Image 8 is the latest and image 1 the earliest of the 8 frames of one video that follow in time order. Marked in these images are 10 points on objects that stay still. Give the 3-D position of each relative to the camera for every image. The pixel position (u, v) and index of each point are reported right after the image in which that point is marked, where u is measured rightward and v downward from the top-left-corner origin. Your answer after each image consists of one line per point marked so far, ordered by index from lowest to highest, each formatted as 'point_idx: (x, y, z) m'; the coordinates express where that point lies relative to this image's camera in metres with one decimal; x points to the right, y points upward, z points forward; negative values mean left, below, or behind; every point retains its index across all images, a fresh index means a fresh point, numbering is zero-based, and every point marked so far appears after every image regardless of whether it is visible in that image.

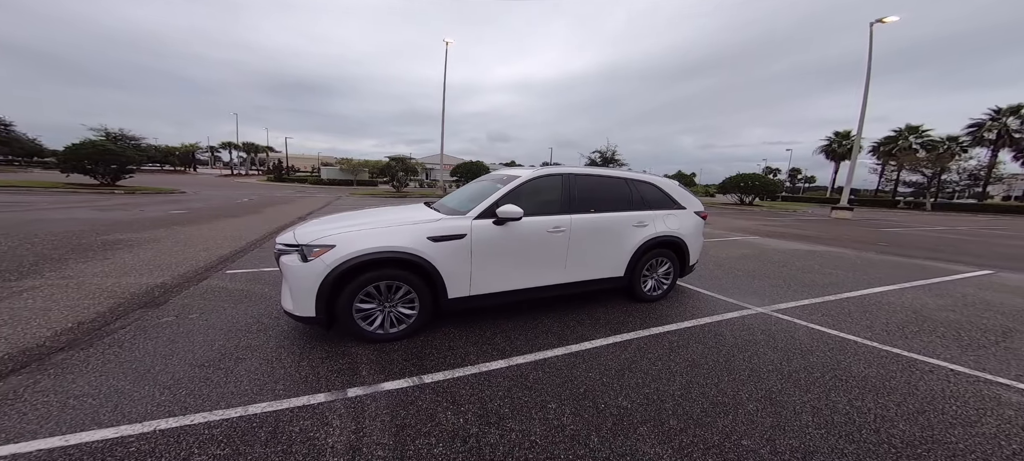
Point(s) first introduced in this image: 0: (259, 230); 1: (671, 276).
0: (-6.1, +0.1, +8.4) m
1: (+1.9, -0.6, +4.2) m
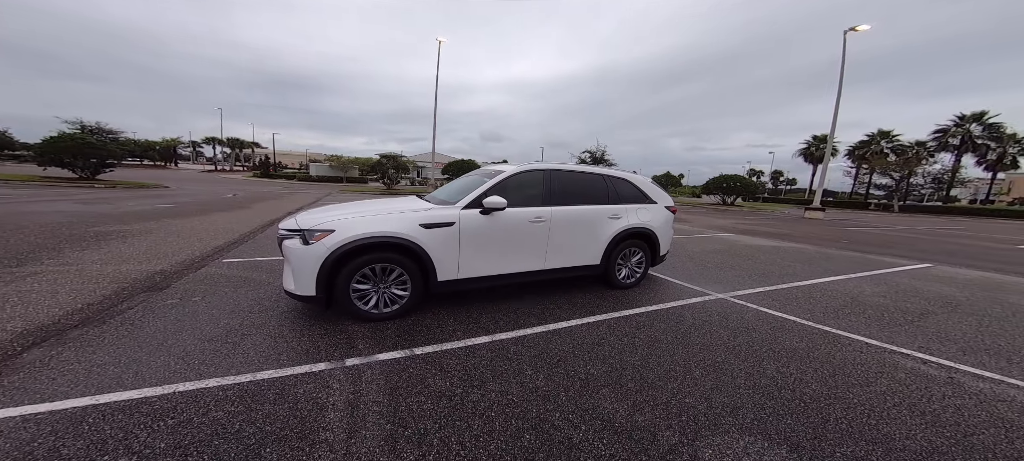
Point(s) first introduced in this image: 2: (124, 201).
0: (-6.4, +0.2, +8.5) m
1: (+1.7, -0.5, +4.6) m
2: (-11.7, +0.9, +10.6) m
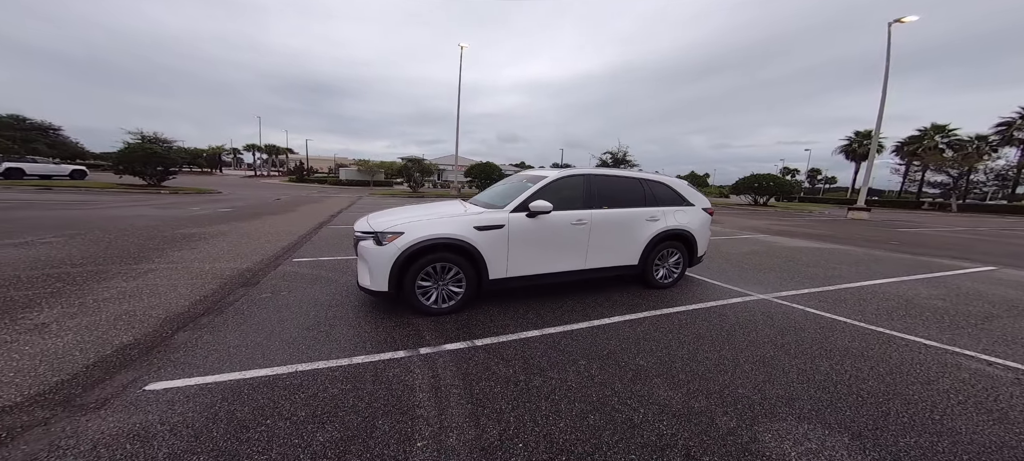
0: (-5.6, +0.1, +9.2) m
1: (+2.3, -0.5, +4.7) m
2: (-10.6, +0.8, +11.6) m
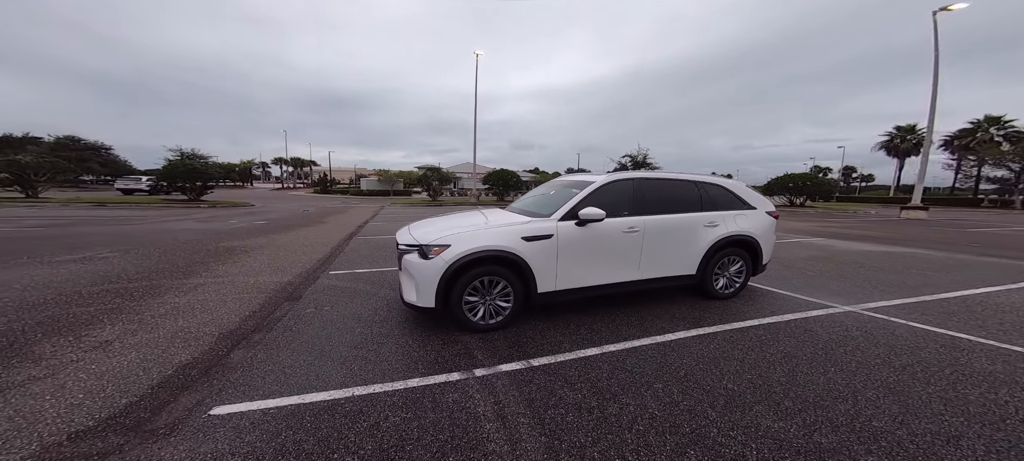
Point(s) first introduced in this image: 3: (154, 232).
0: (-4.7, -0.1, +9.3) m
1: (+2.9, -0.6, +4.3) m
2: (-9.7, +0.4, +11.9) m
3: (-8.3, 0.0, +8.0) m
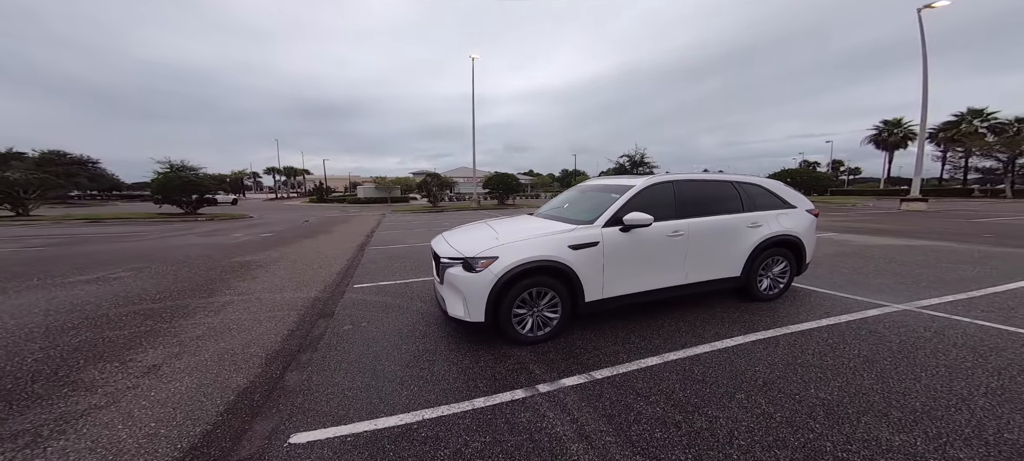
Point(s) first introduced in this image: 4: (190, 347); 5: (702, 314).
0: (-4.4, -0.4, +9.1) m
1: (+3.4, -0.5, +4.3) m
2: (-9.4, 0.0, +11.6) m
3: (-7.9, -0.4, +7.7) m
4: (-2.9, -1.0, +3.1) m
5: (+2.1, -0.9, +3.9) m
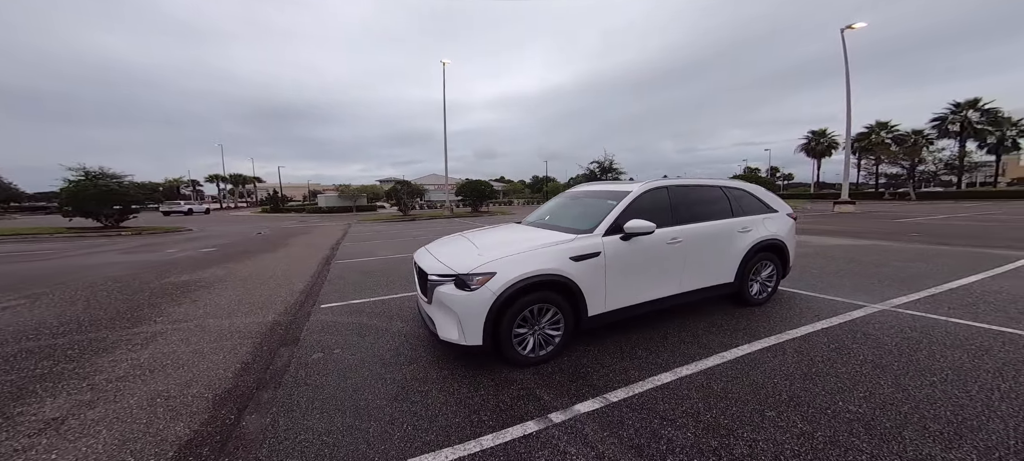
0: (-5.0, -0.7, +8.3) m
1: (+3.2, -0.6, +4.3) m
2: (-10.2, -0.5, +10.3) m
3: (-8.3, -0.7, +6.6) m
4: (-2.9, -1.2, +2.5) m
5: (+2.0, -1.0, +3.8) m
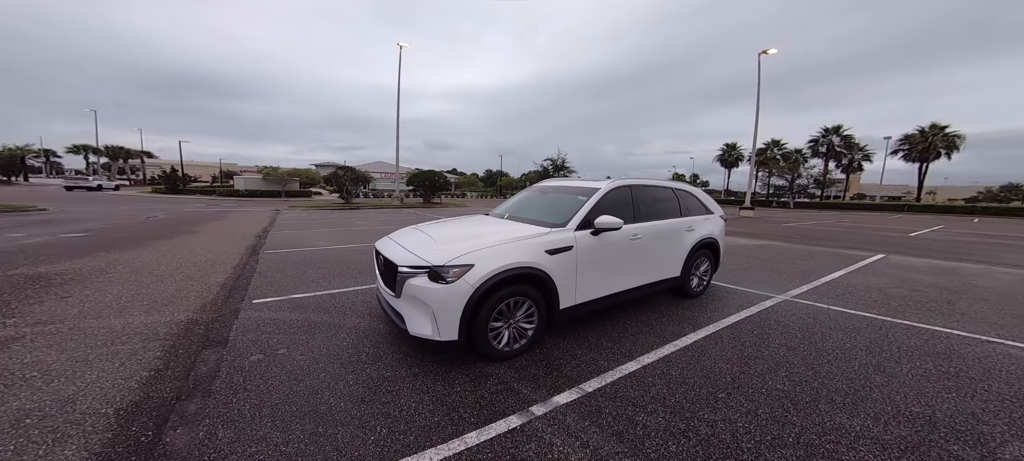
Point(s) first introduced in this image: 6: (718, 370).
0: (-6.0, -0.4, +7.3) m
1: (+2.7, -0.6, +4.8) m
2: (-11.5, 0.0, +8.3) m
3: (-9.0, -0.4, +5.0) m
4: (-3.0, -1.1, +2.0) m
5: (+1.6, -1.0, +4.1) m
6: (+1.7, -1.2, +2.9) m
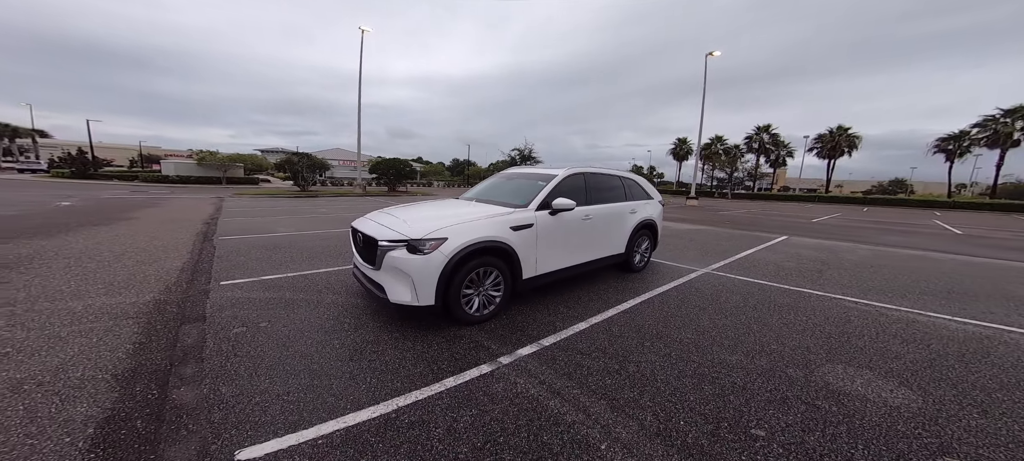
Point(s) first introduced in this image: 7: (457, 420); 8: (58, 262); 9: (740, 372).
0: (-6.8, -0.1, +7.0) m
1: (+2.2, -0.3, +5.5) m
2: (-12.4, +0.3, +7.4) m
3: (-9.5, -0.2, +4.4) m
4: (-3.2, -0.9, +2.1) m
5: (+1.2, -0.7, +4.7) m
6: (+1.4, -1.0, +3.6) m
7: (-0.3, -1.1, +2.1) m
8: (-5.6, -0.4, +4.6) m
9: (+1.8, -1.1, +2.7) m
